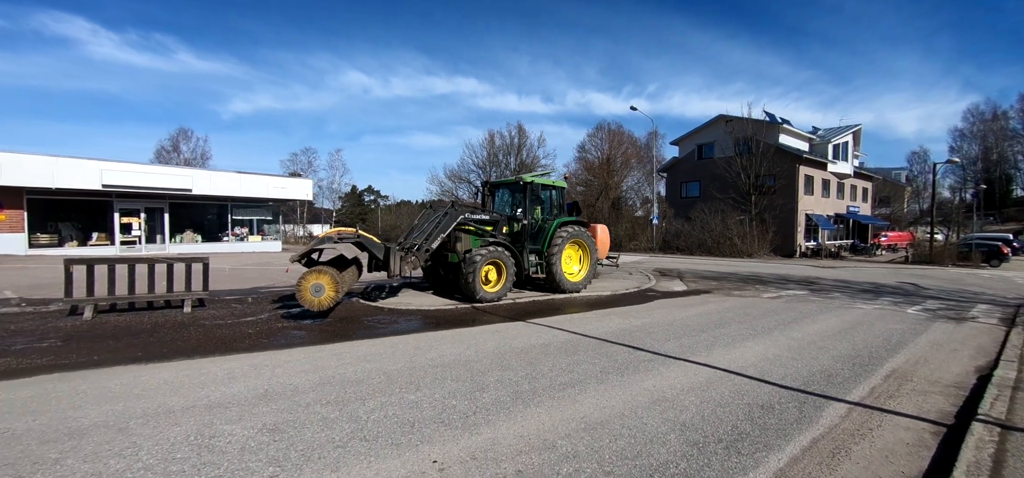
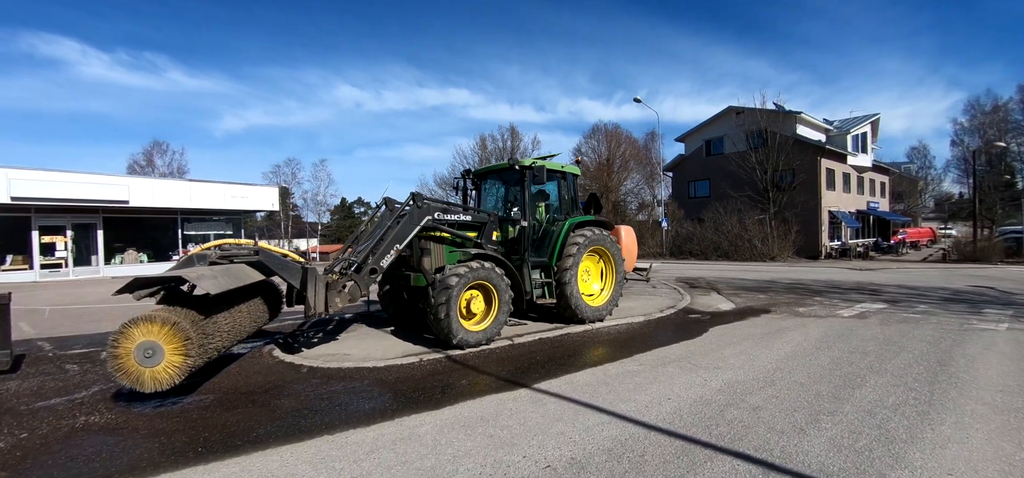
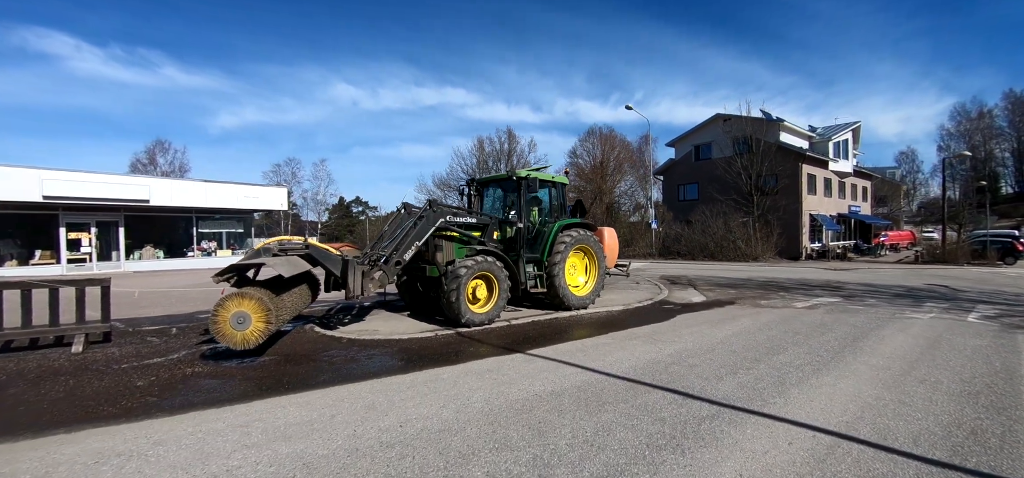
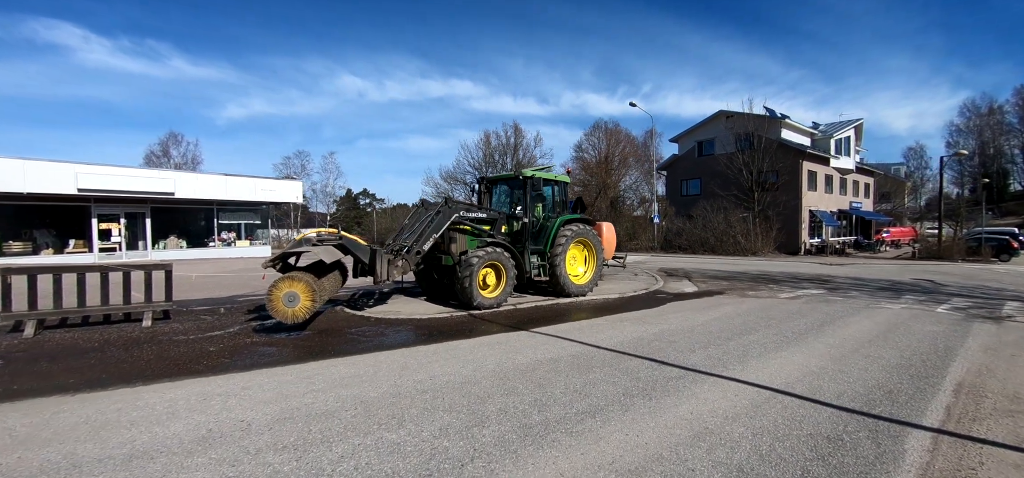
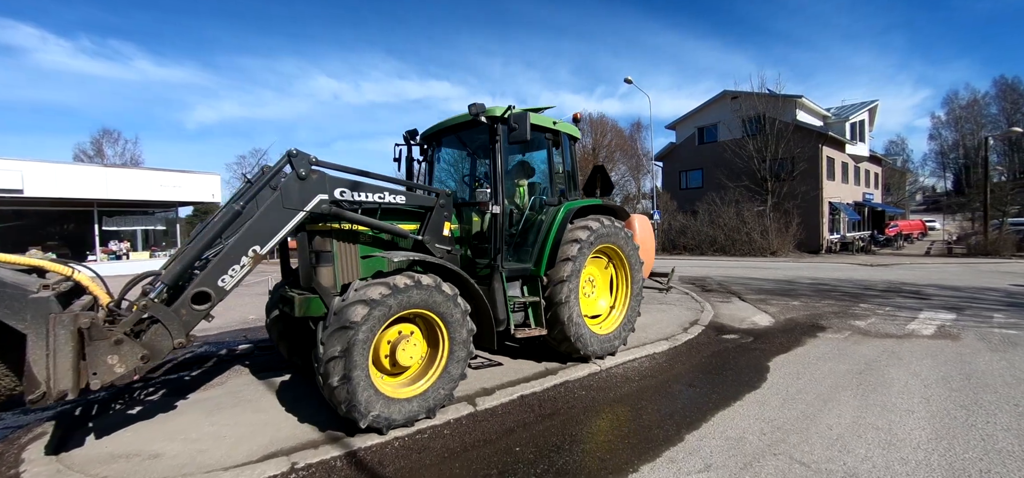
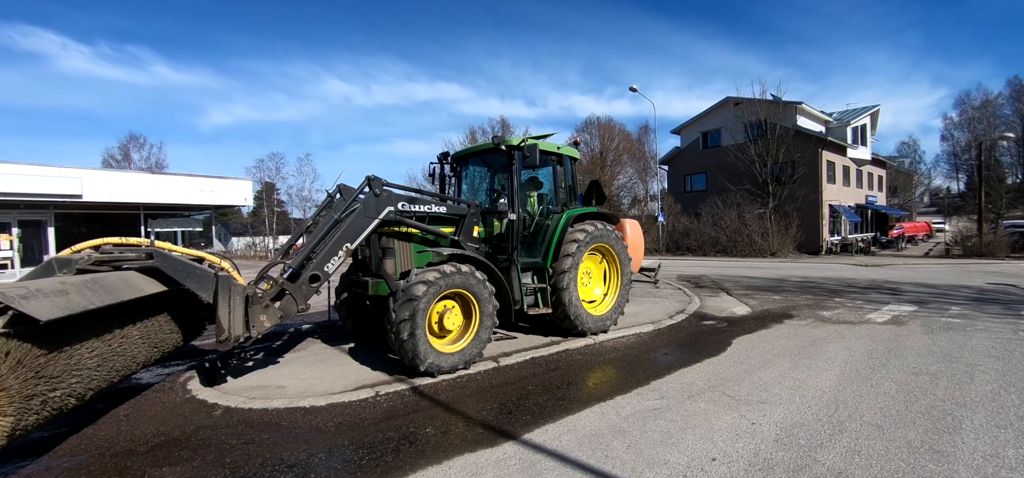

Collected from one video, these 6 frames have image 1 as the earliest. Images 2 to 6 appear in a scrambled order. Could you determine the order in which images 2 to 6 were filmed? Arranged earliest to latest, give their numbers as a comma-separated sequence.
4, 3, 2, 6, 5
